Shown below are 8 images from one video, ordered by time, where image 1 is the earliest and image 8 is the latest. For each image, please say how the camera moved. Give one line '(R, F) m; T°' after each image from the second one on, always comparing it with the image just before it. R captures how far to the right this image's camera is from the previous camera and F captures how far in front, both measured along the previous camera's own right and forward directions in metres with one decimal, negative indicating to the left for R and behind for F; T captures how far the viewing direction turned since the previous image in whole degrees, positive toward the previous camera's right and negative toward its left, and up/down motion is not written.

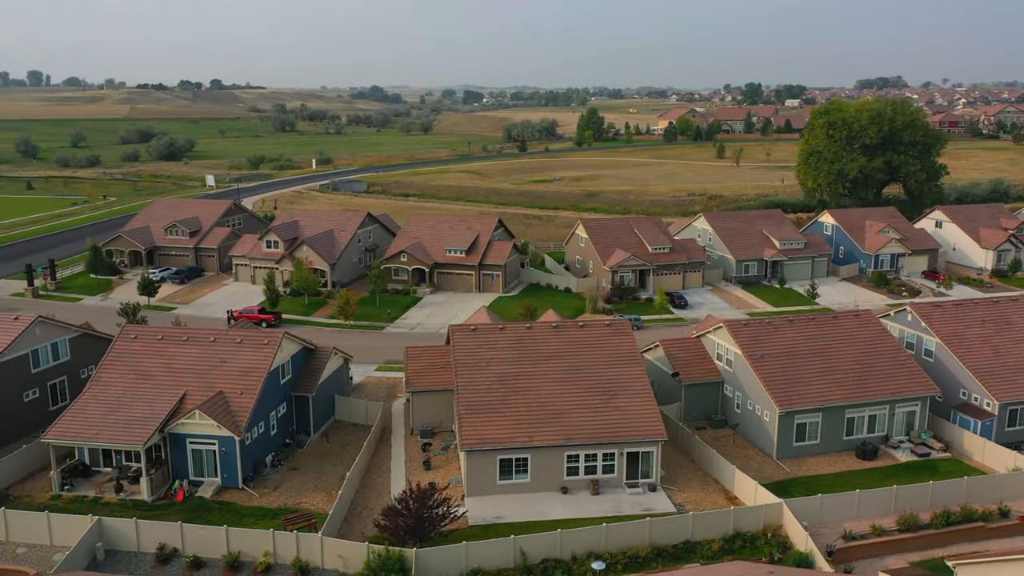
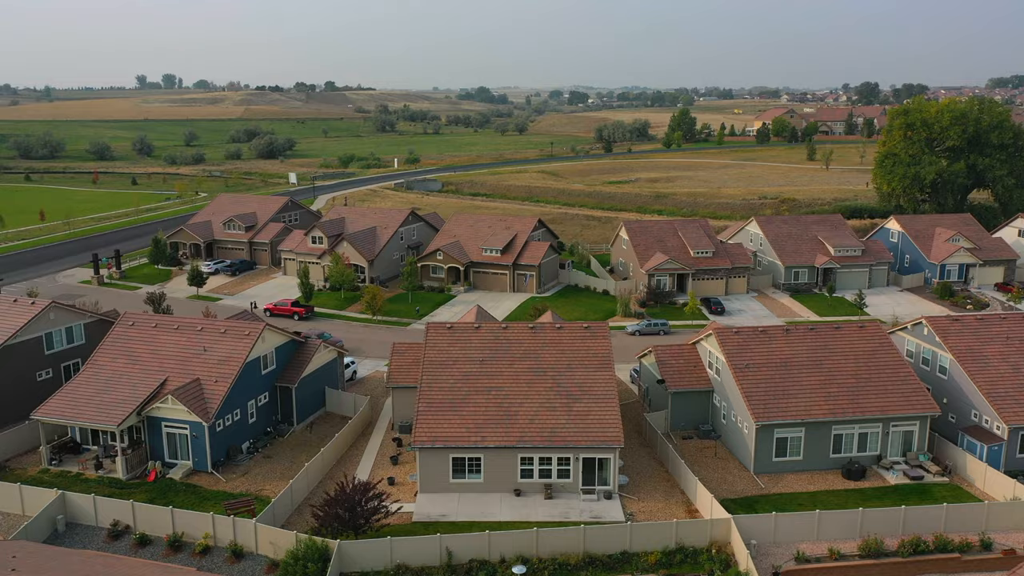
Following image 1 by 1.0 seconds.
(+5.1, +0.4) m; -7°
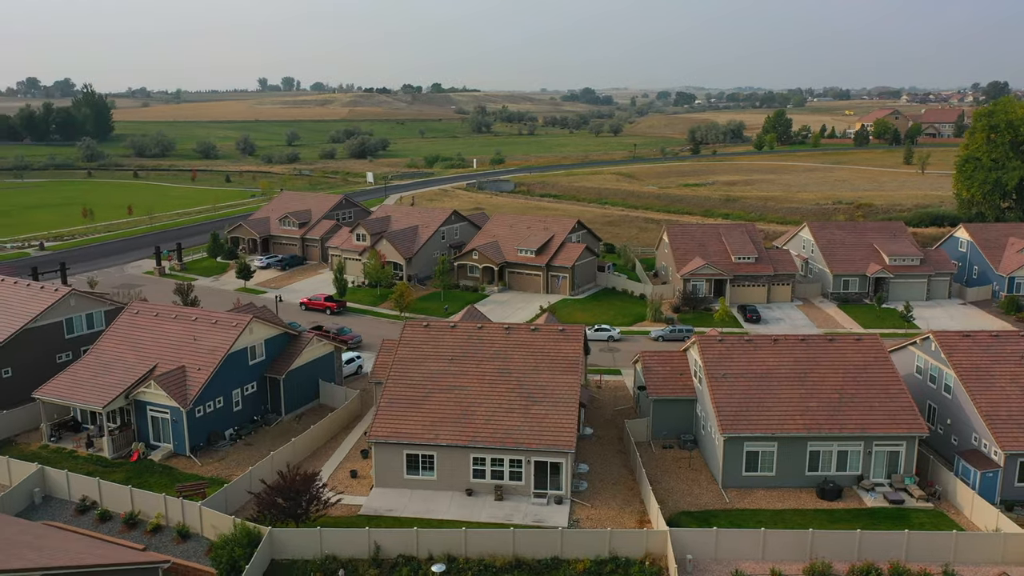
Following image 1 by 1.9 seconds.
(+5.1, +0.3) m; -7°
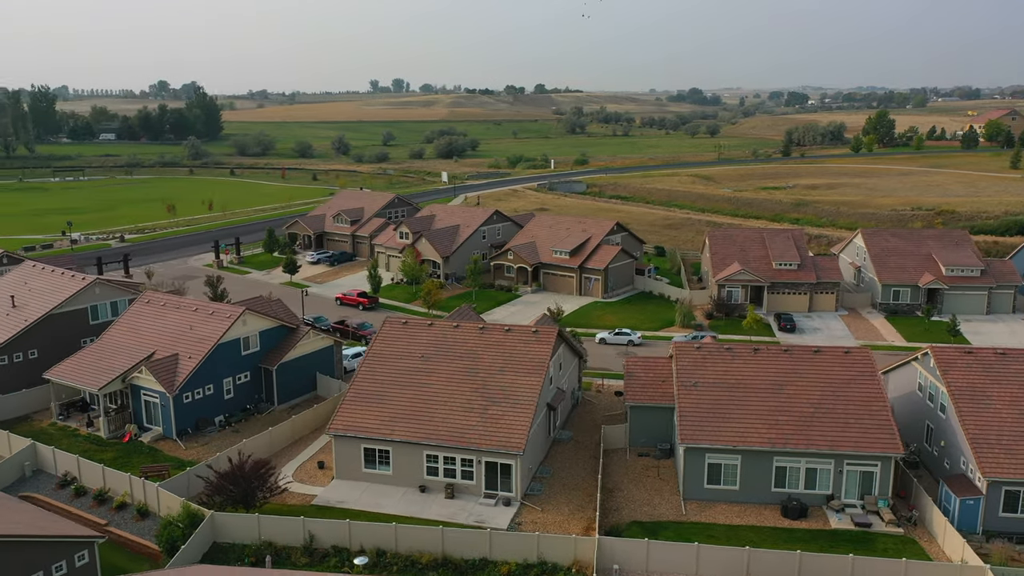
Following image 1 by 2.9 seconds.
(+5.1, +0.3) m; -7°
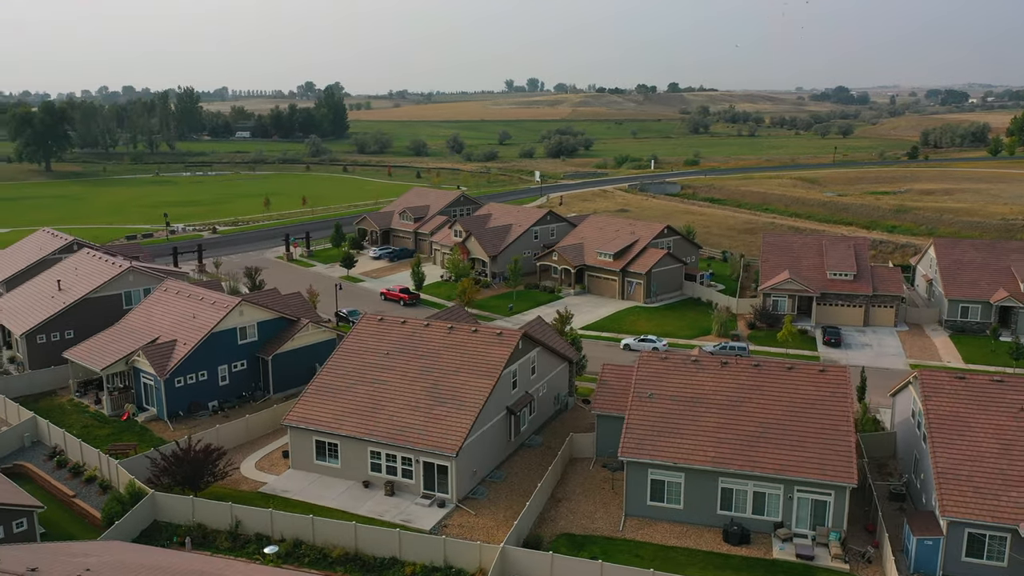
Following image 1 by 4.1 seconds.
(+6.4, +0.8) m; -9°
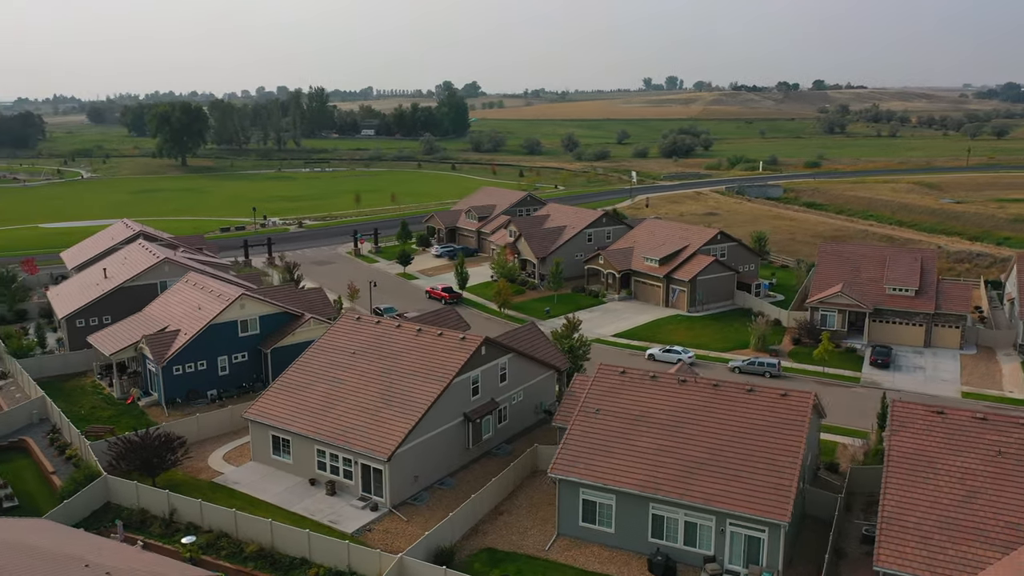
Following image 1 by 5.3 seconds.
(+6.4, +1.3) m; -9°
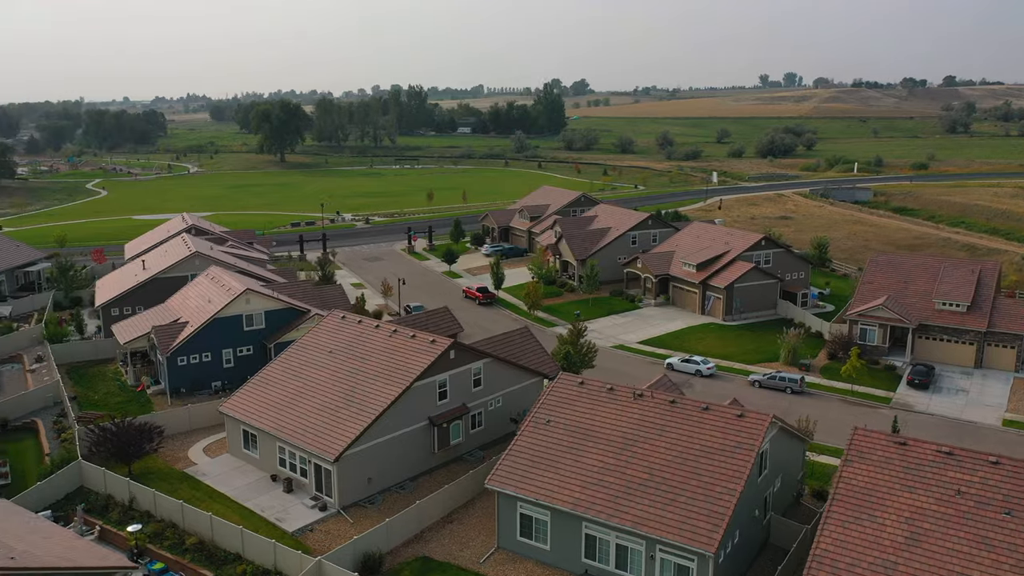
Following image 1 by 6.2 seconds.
(+5.1, +1.0) m; -7°
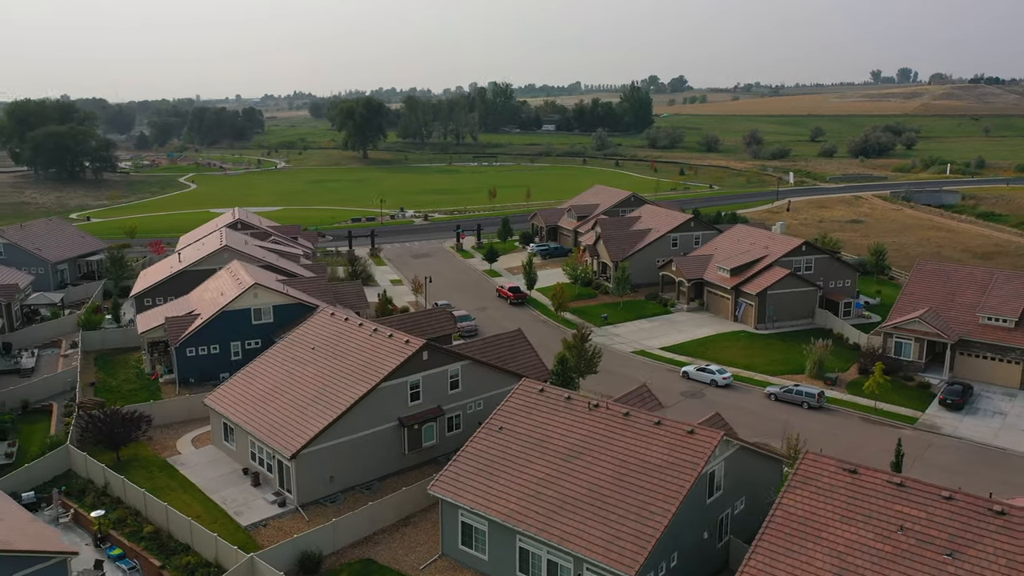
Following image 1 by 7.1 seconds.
(+4.4, +0.9) m; -7°
